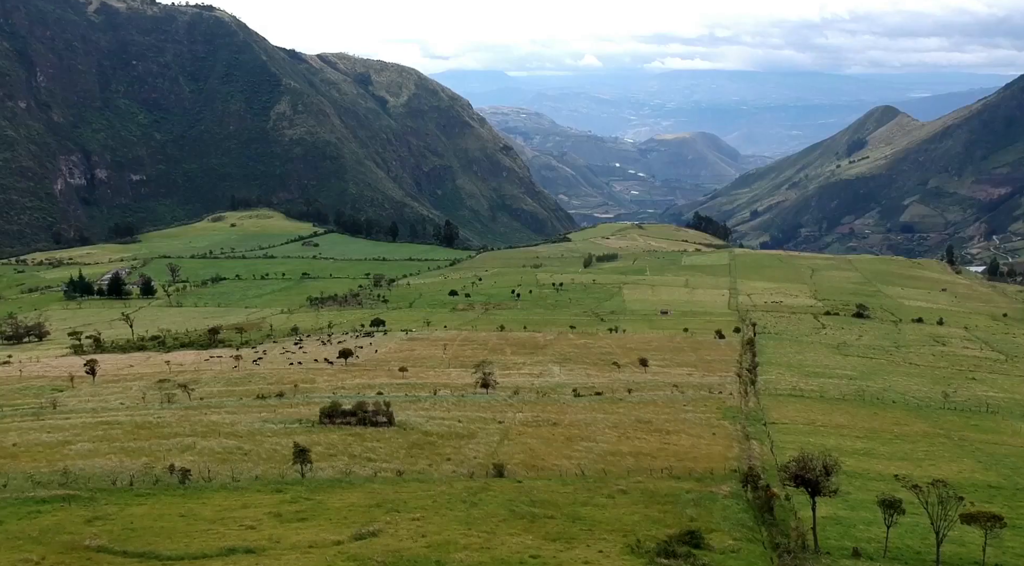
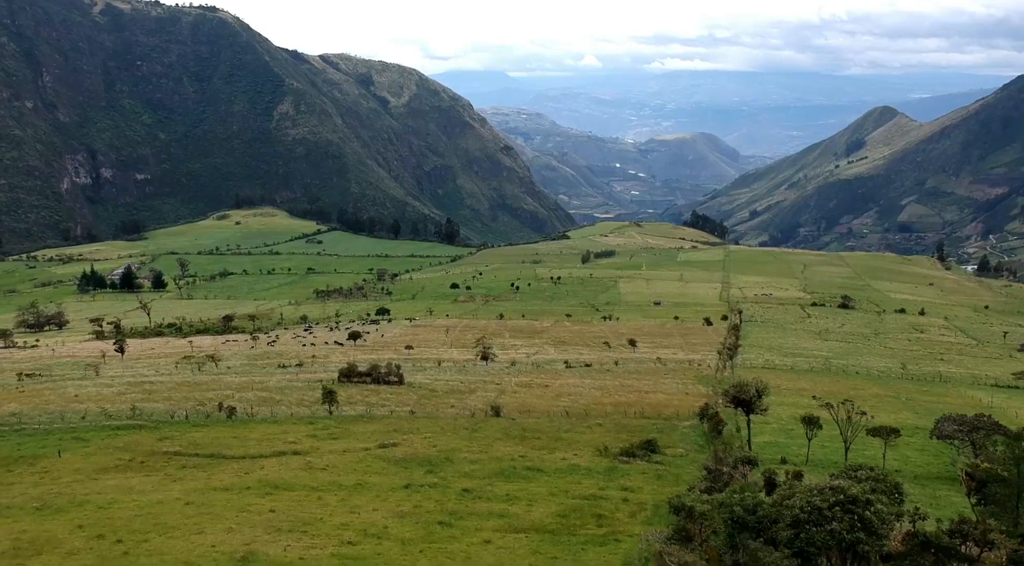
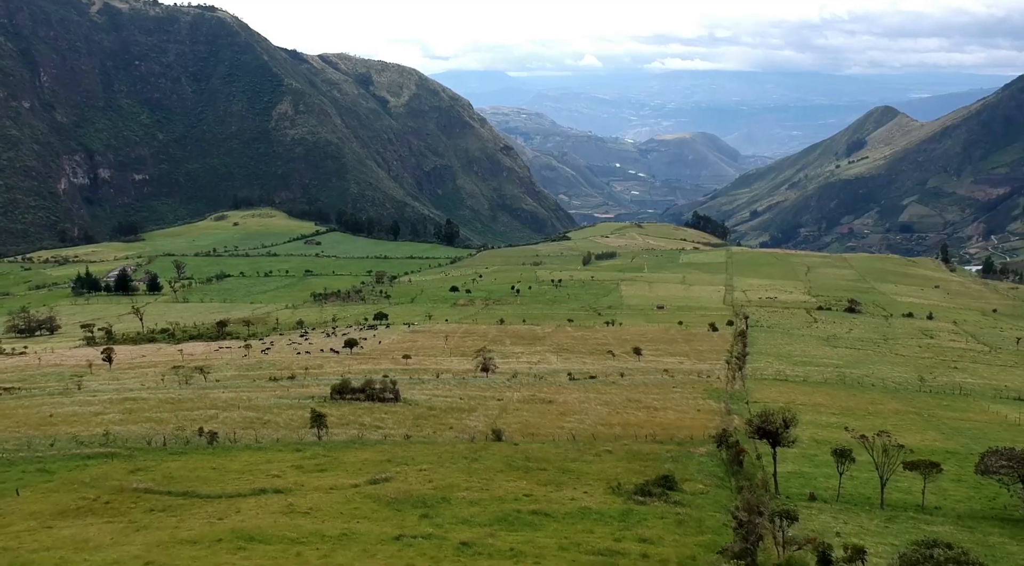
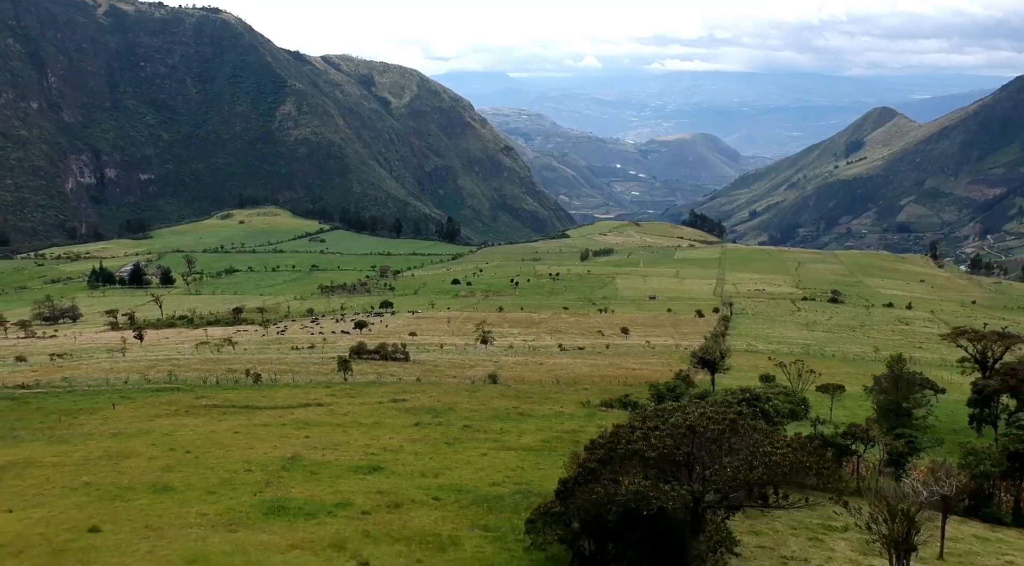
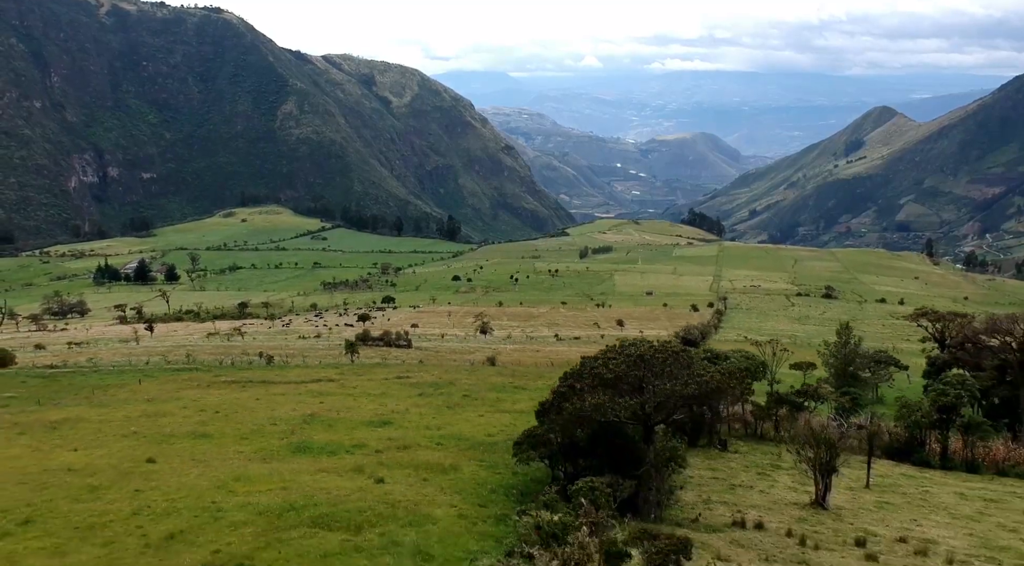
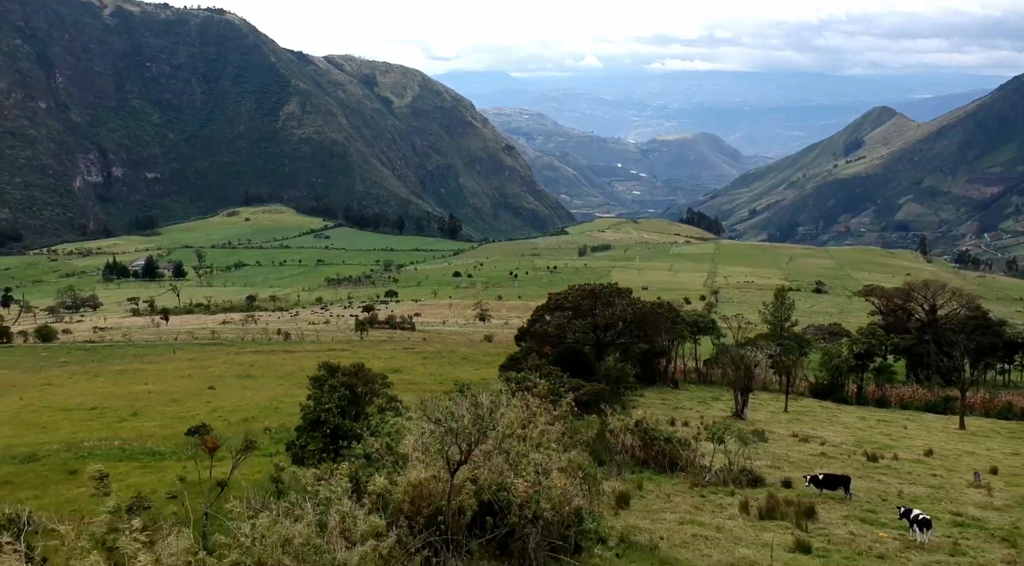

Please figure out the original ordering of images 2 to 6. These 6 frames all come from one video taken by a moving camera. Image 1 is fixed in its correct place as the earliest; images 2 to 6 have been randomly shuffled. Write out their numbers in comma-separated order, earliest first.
3, 2, 4, 5, 6
